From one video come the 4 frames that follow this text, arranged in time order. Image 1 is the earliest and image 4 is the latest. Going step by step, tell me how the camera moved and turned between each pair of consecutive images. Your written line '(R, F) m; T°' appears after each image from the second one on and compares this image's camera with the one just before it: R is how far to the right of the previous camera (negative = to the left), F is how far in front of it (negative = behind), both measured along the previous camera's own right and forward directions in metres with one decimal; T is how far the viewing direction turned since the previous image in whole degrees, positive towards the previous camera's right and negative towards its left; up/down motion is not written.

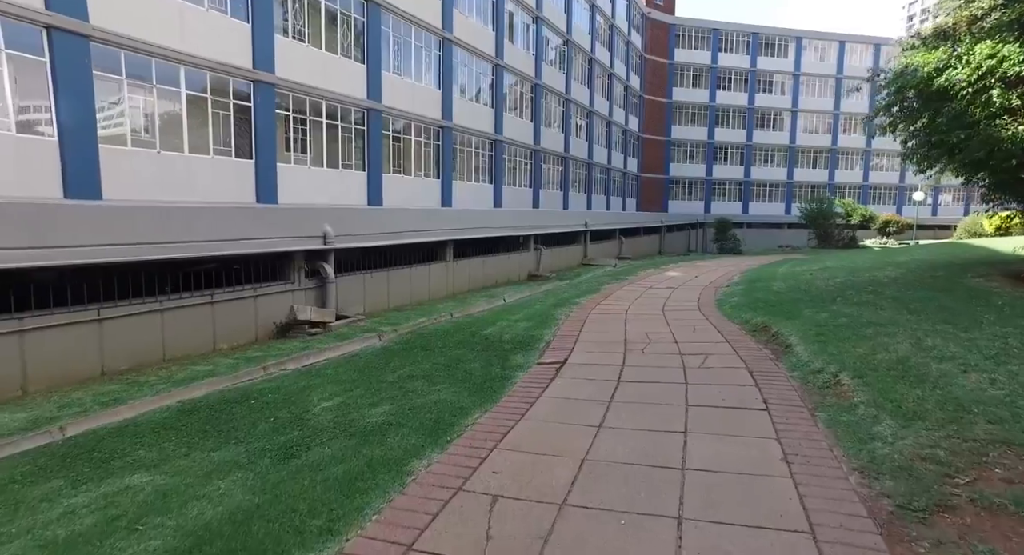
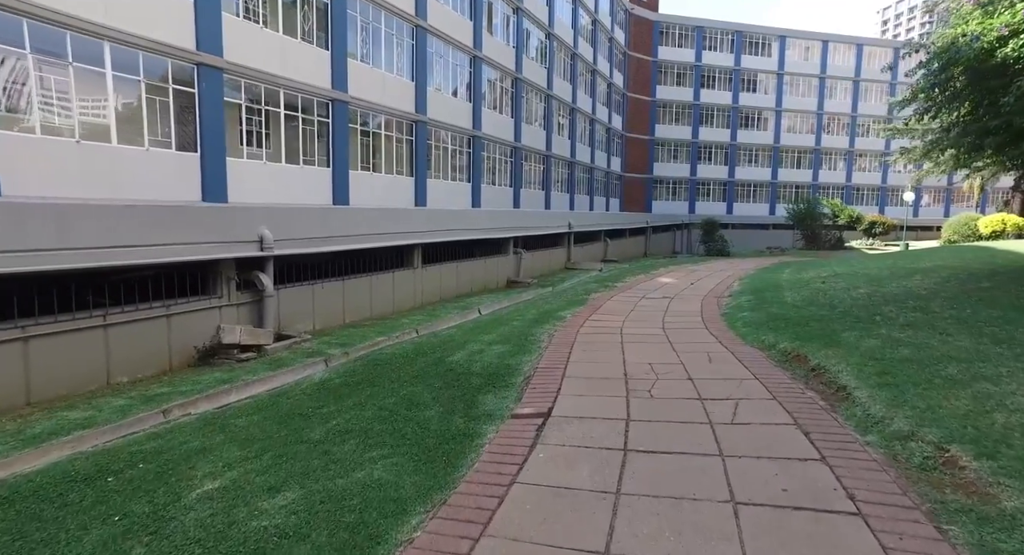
(+0.1, +1.3) m; +2°
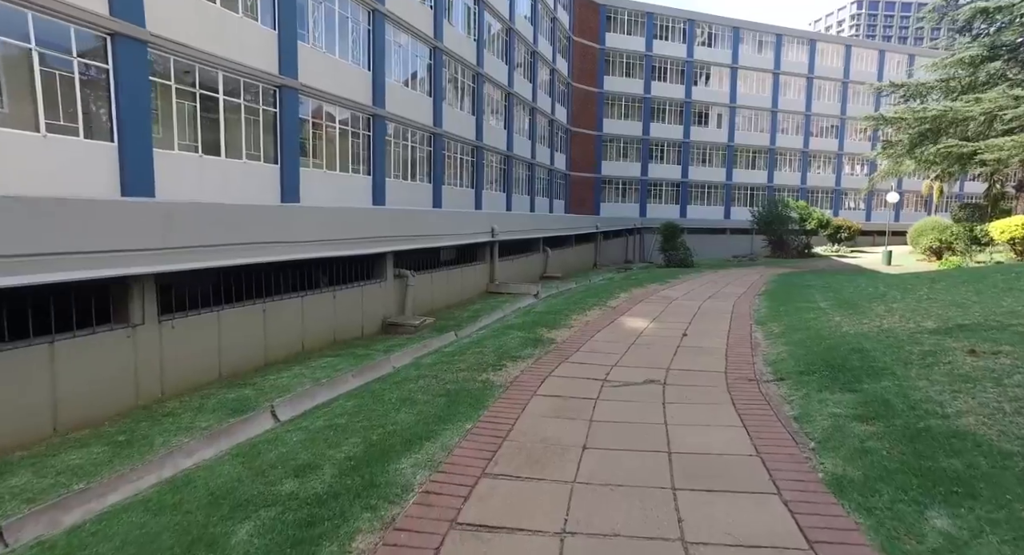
(+1.0, +5.3) m; +5°
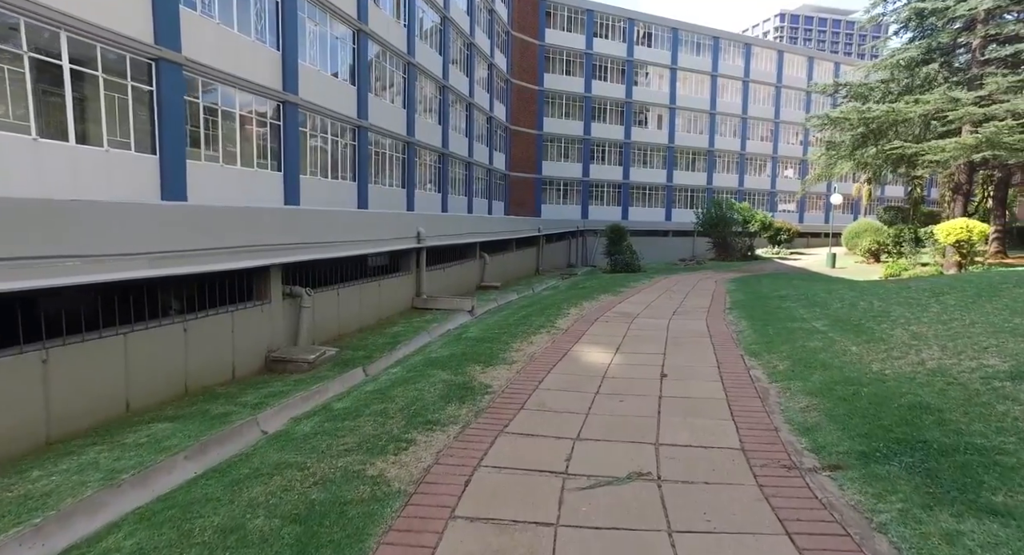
(+0.2, +2.1) m; +6°
